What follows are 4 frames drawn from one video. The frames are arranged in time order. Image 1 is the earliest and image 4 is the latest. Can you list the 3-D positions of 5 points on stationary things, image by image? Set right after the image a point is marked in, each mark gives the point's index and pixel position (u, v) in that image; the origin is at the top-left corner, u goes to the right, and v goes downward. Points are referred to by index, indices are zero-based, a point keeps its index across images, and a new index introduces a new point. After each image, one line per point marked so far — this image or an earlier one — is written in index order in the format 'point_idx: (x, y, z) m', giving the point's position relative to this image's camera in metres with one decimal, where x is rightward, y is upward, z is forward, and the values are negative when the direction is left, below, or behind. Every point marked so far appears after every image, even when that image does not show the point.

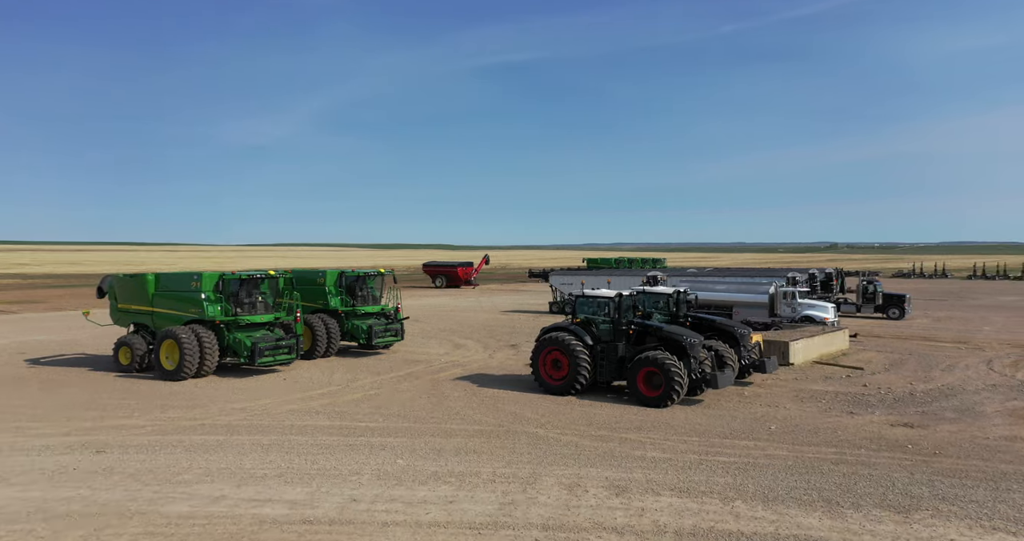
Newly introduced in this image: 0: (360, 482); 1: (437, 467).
0: (-3.0, -4.2, +13.1) m
1: (-1.7, -4.4, +14.7) m
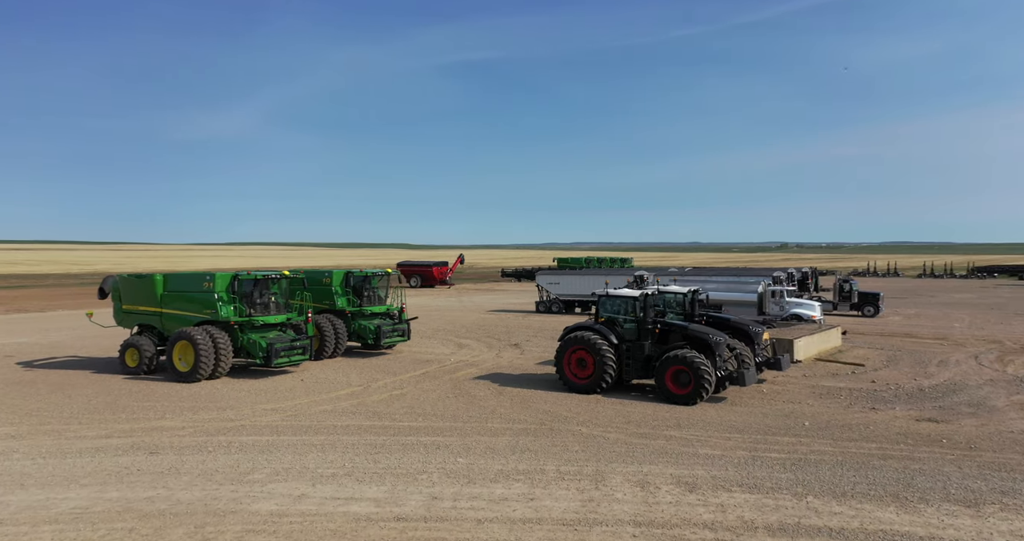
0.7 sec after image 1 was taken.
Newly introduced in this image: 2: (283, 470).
0: (-1.6, -4.1, +13.1) m
1: (-0.2, -4.3, +14.7) m
2: (-4.8, -4.2, +14.0) m
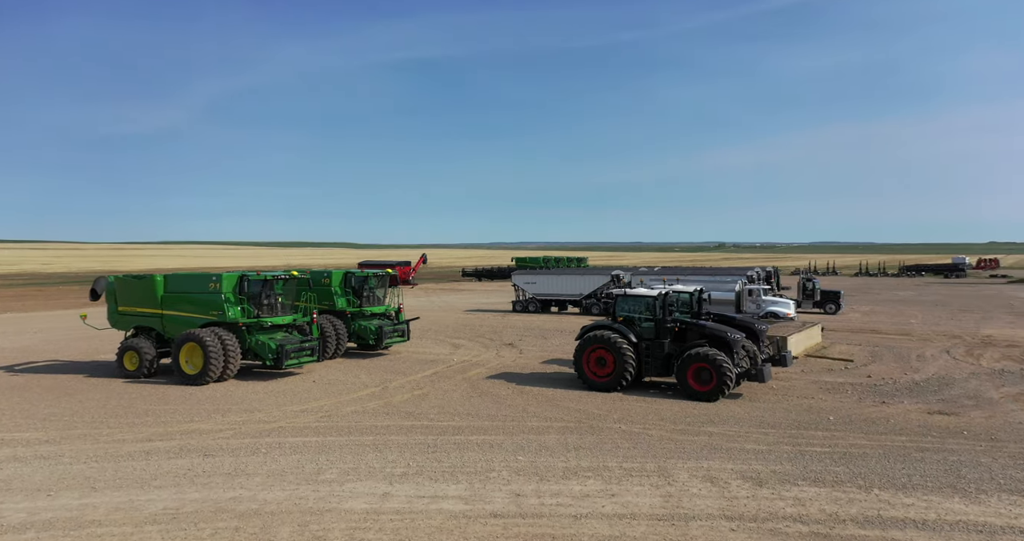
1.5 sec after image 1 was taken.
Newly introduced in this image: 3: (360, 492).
0: (-0.1, -4.1, +13.2) m
1: (+1.2, -4.3, +14.9) m
2: (-3.4, -4.2, +14.1) m
3: (-2.8, -4.0, +12.0) m
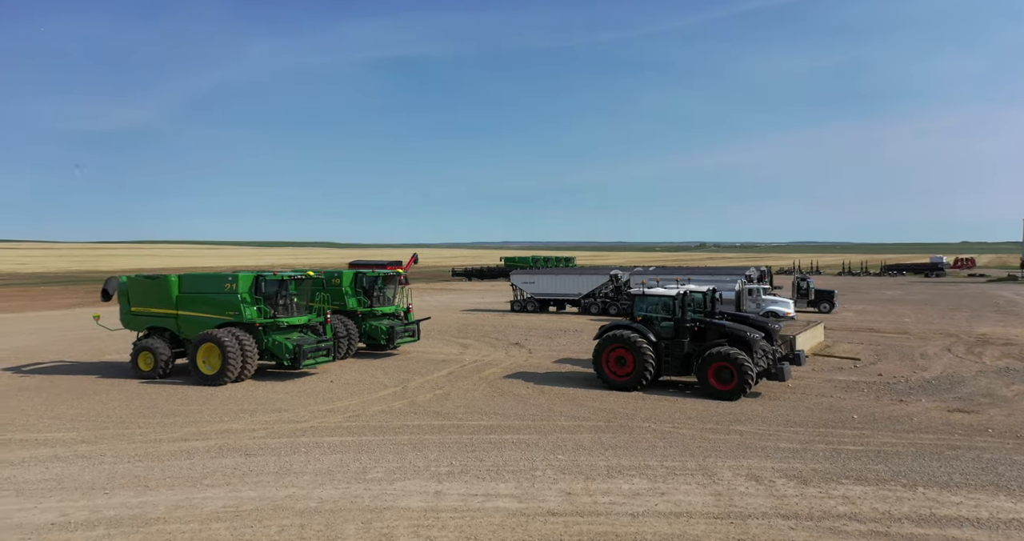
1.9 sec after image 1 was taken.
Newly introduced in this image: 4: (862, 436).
0: (+0.8, -4.1, +13.3) m
1: (+2.1, -4.3, +15.0) m
2: (-2.5, -4.2, +14.2) m
3: (-1.9, -4.0, +12.2) m
4: (+10.4, -4.9, +19.4) m
